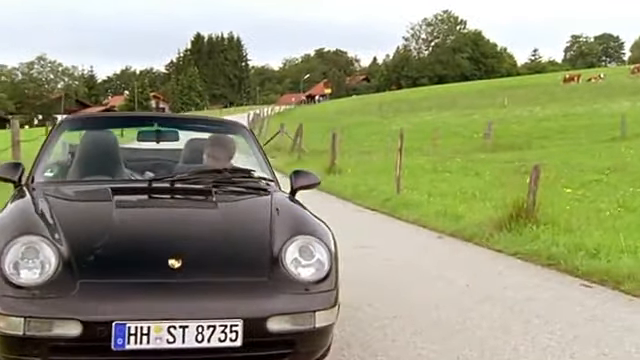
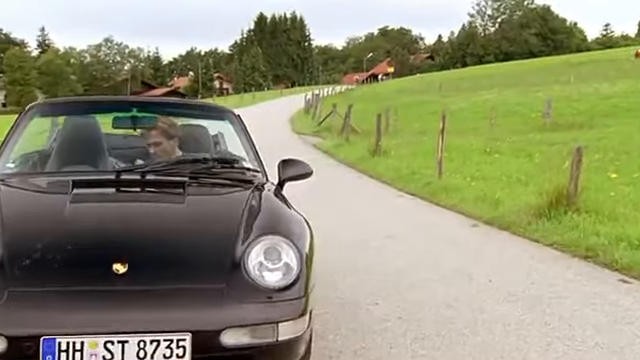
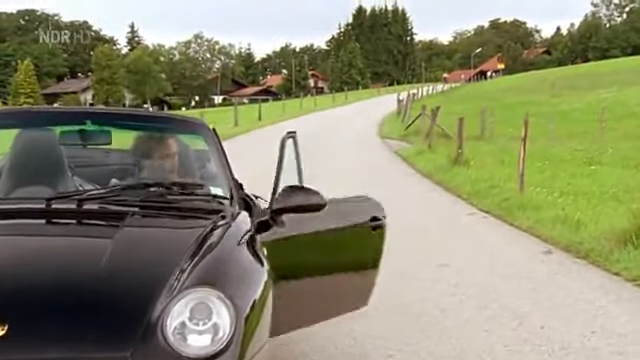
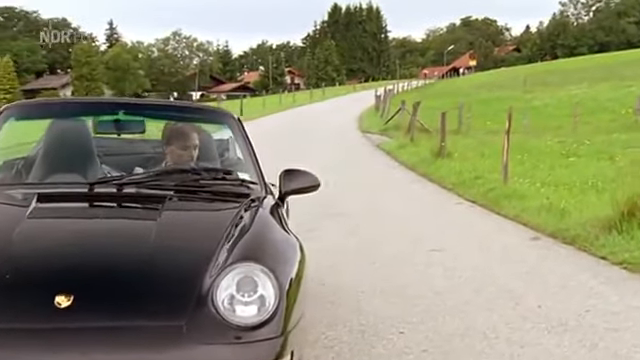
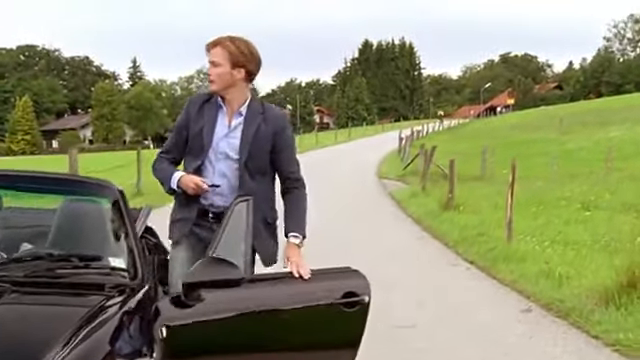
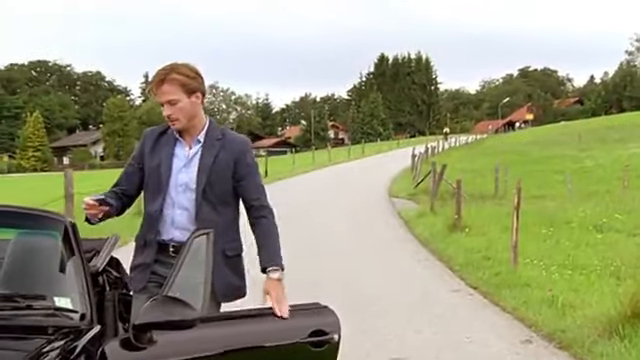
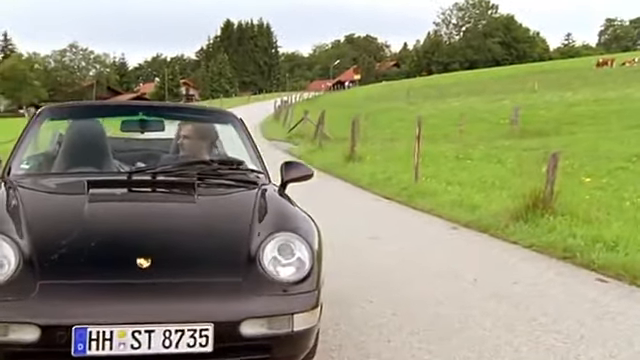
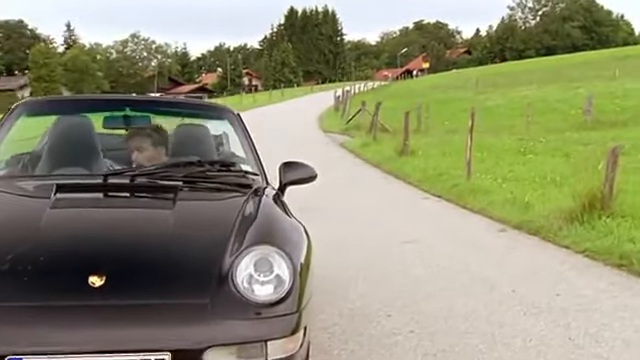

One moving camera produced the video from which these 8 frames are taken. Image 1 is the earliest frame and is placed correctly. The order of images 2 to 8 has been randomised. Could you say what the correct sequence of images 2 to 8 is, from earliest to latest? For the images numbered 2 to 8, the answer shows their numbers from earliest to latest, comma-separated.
7, 2, 8, 4, 3, 5, 6
